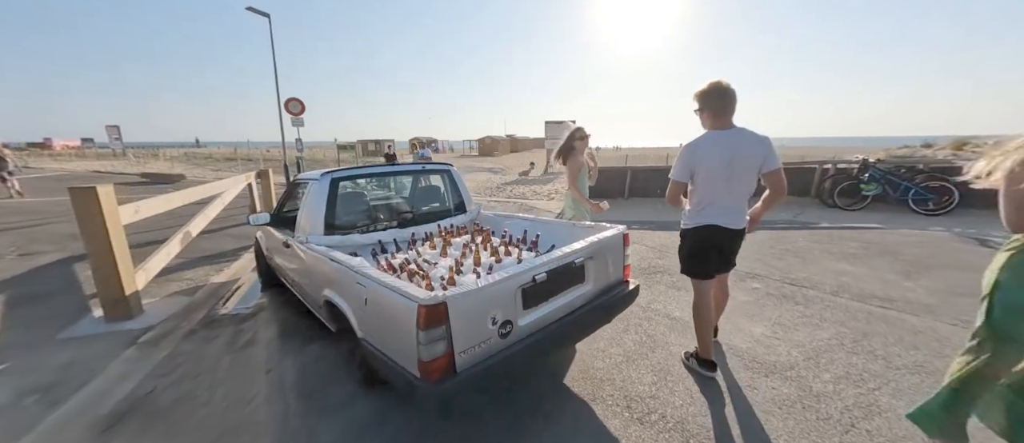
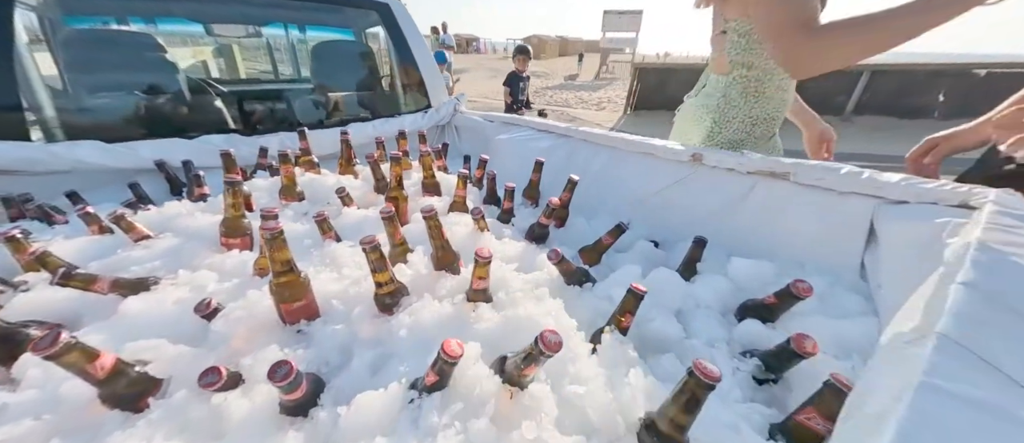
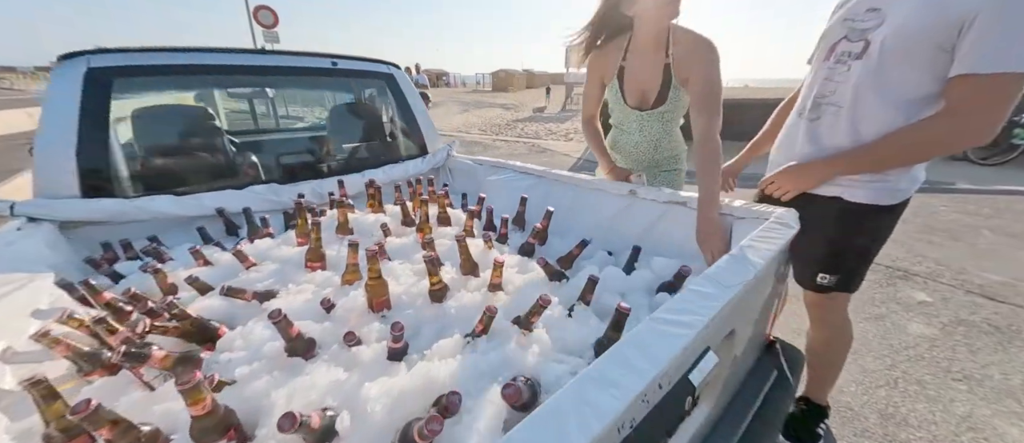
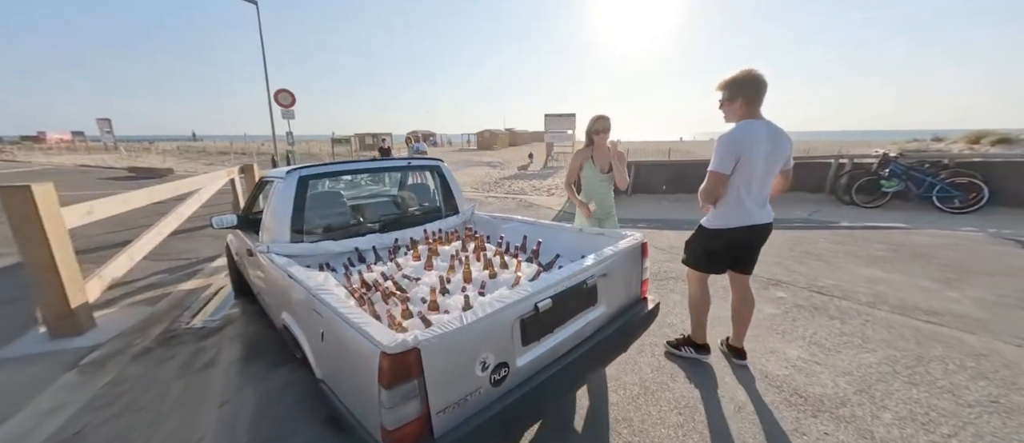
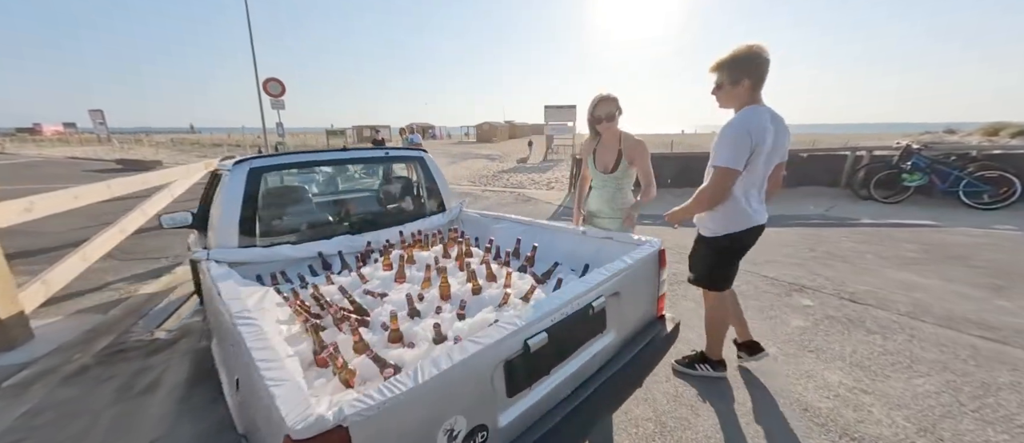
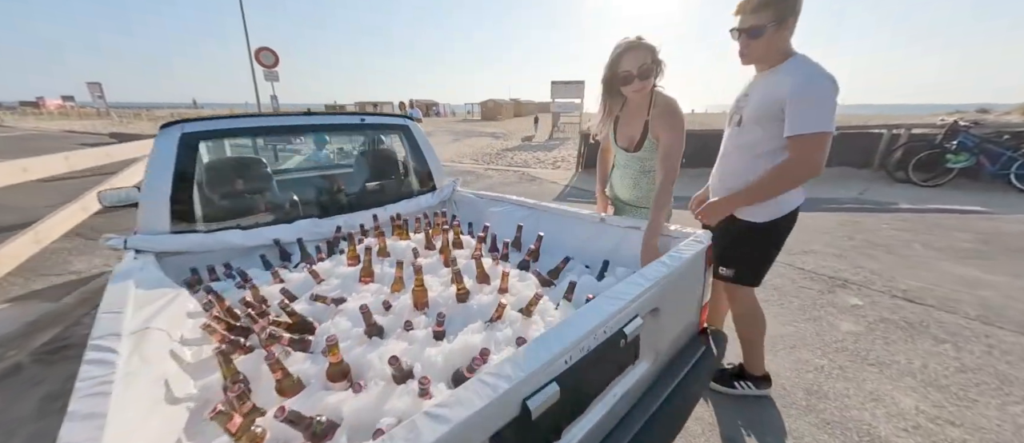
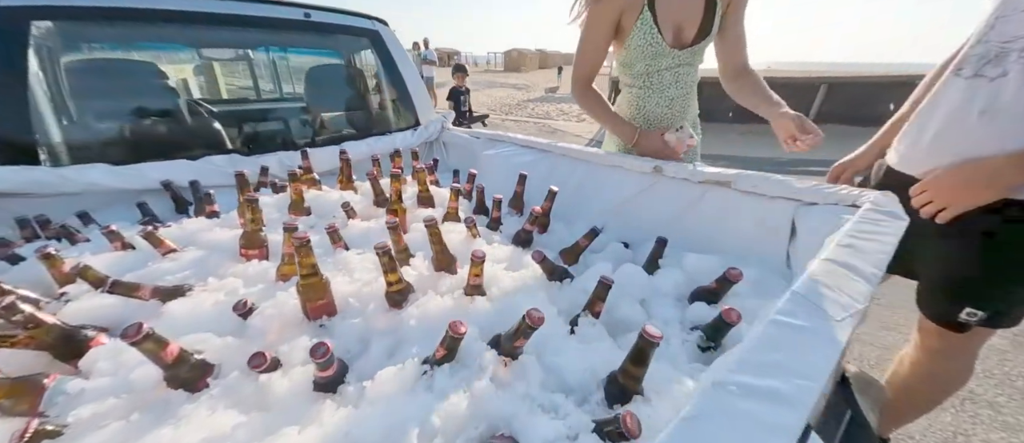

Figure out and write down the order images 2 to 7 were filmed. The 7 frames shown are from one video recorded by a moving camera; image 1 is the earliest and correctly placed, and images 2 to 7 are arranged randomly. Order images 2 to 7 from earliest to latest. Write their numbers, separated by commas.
4, 5, 6, 3, 7, 2
